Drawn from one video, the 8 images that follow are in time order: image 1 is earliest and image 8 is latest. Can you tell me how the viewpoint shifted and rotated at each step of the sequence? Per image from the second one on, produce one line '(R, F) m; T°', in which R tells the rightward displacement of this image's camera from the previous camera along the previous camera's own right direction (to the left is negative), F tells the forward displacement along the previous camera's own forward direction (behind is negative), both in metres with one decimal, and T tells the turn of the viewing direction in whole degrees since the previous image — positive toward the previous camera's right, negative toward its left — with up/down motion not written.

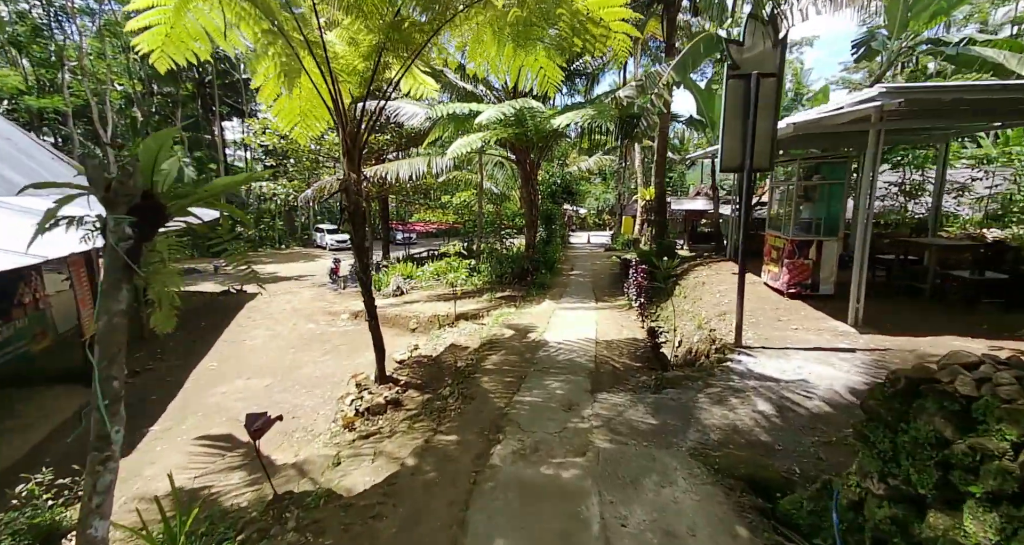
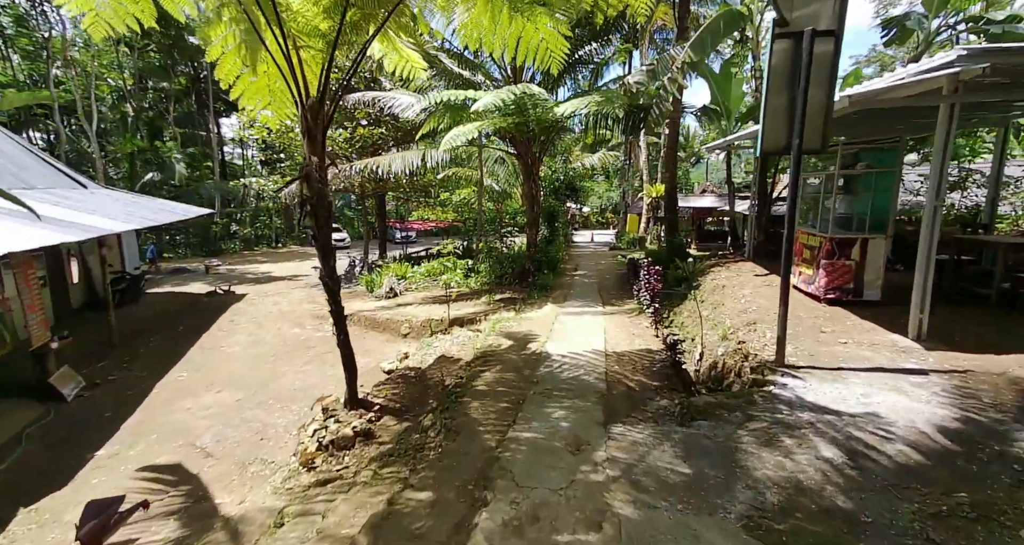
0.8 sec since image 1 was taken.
(+0.1, +0.8) m; 0°
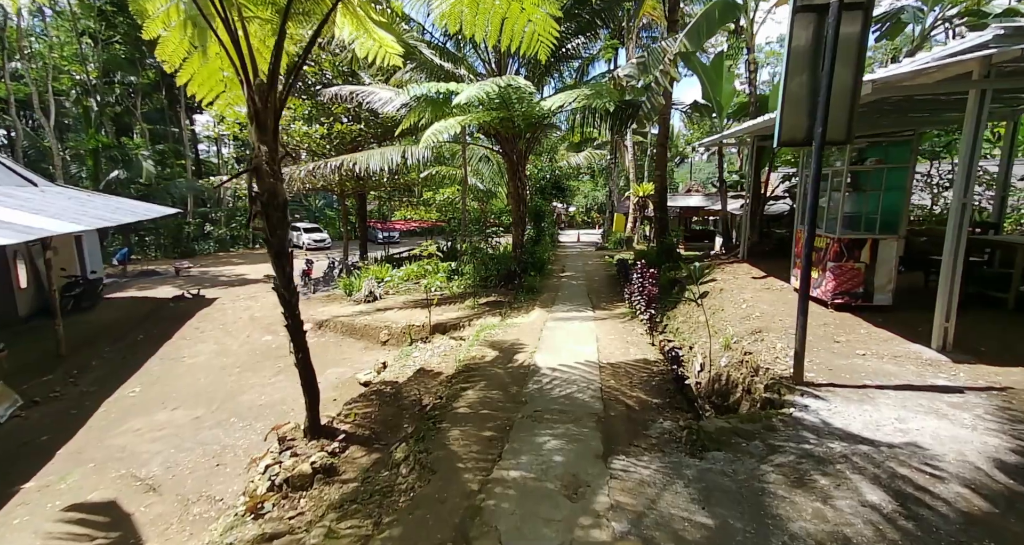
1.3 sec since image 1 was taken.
(0.0, +0.5) m; +2°
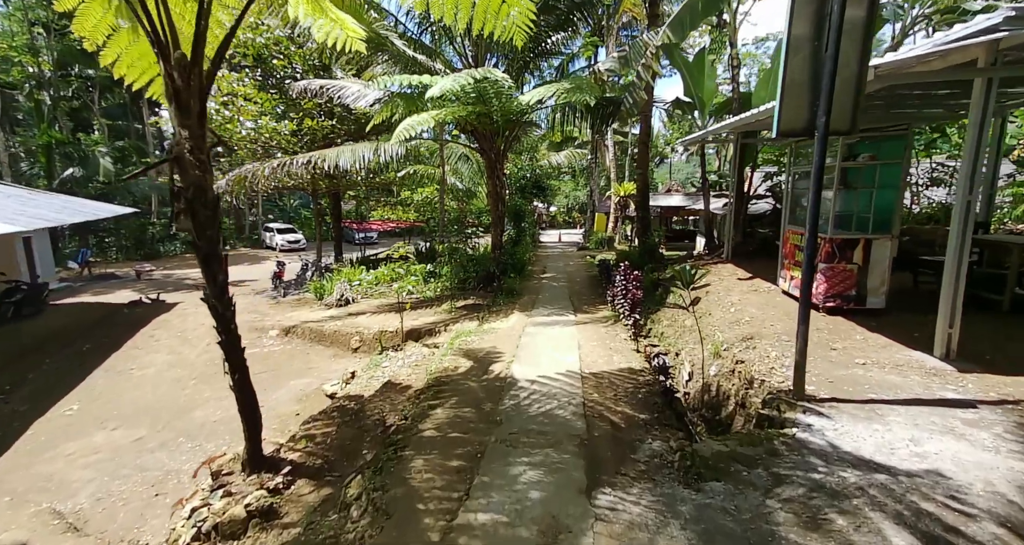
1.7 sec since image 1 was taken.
(+0.1, +0.4) m; +2°
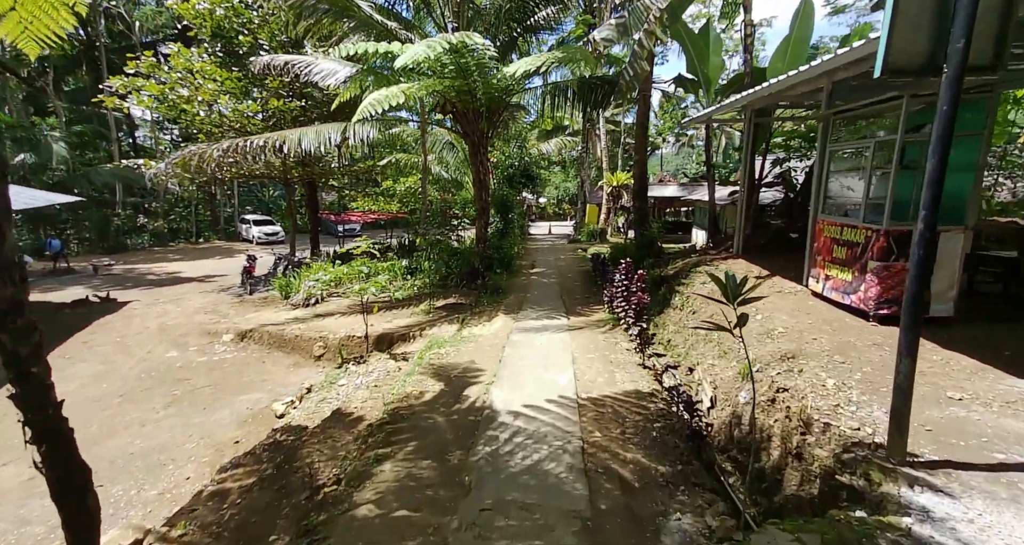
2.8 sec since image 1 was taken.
(+0.1, +1.0) m; +1°
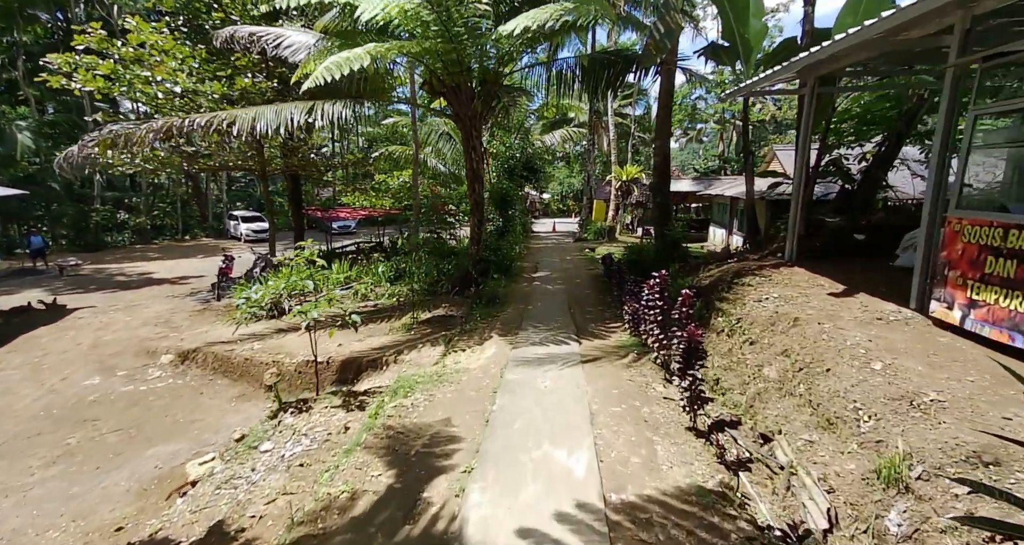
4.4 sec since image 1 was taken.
(+0.1, +1.5) m; 0°
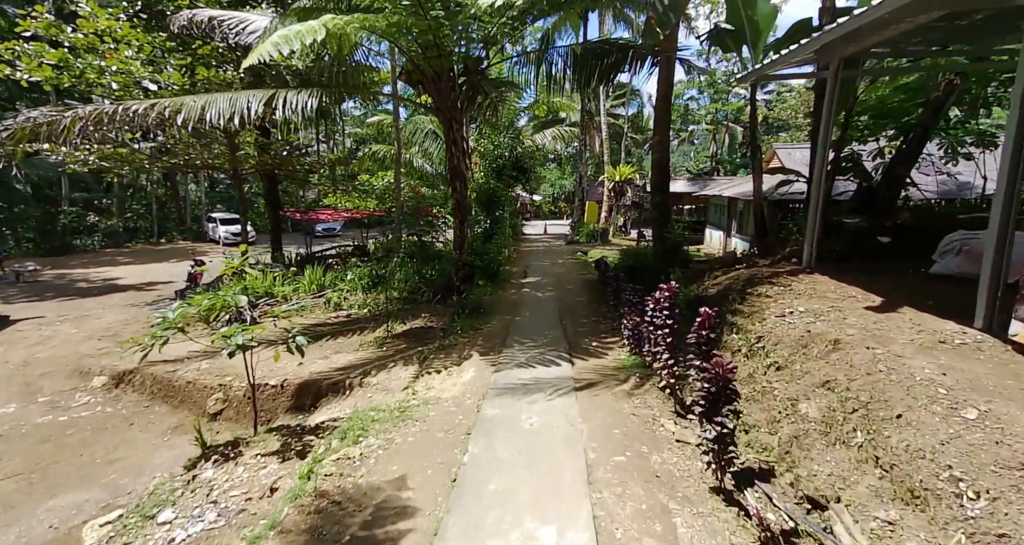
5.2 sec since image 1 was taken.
(+0.1, +0.8) m; +1°
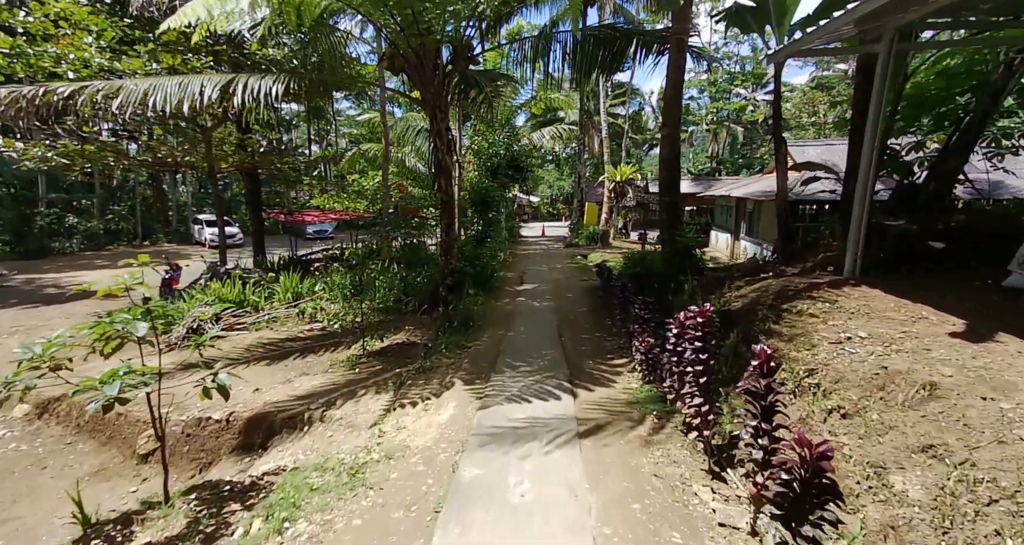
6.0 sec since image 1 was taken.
(+0.1, +0.8) m; 0°
